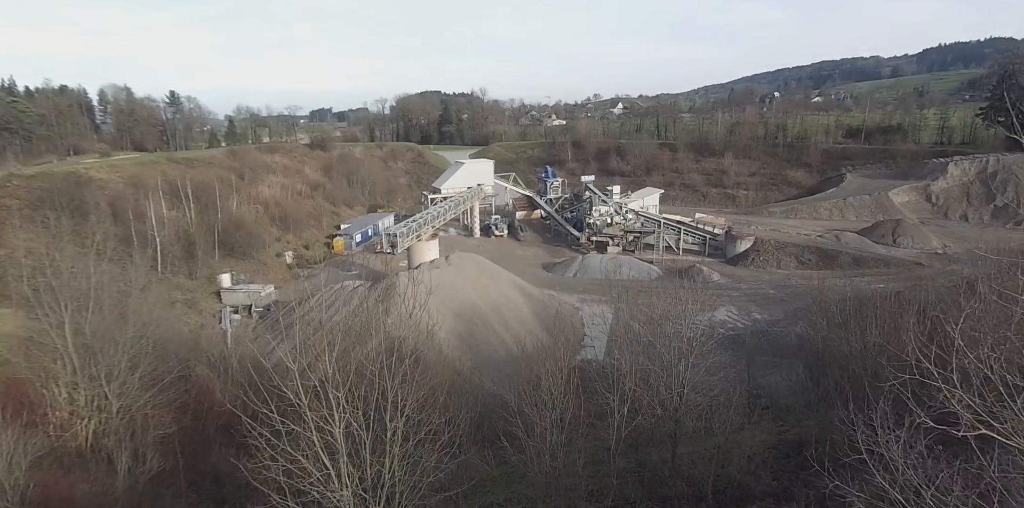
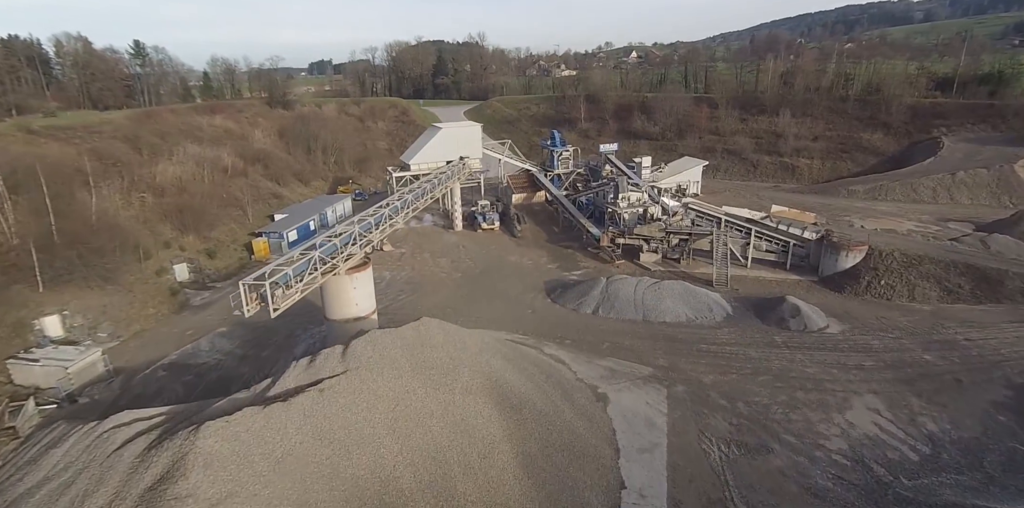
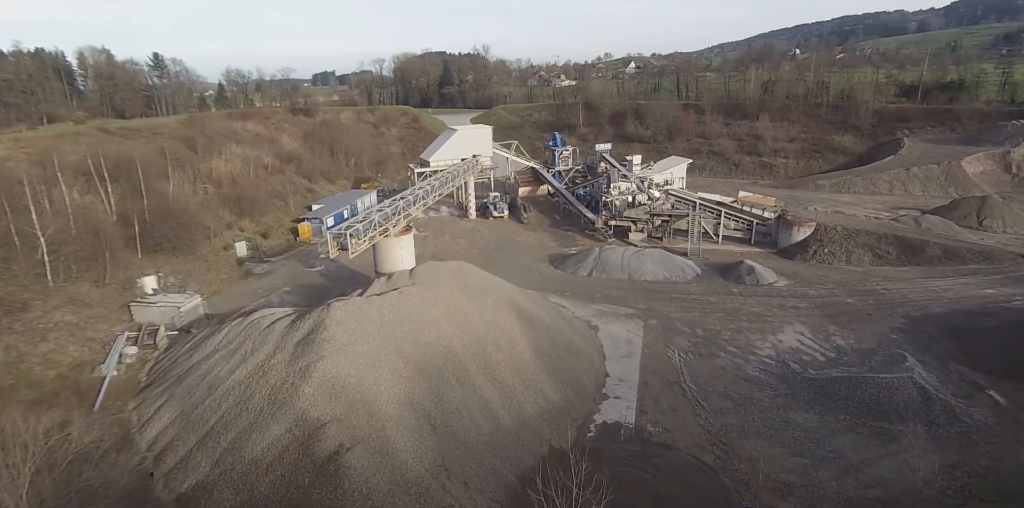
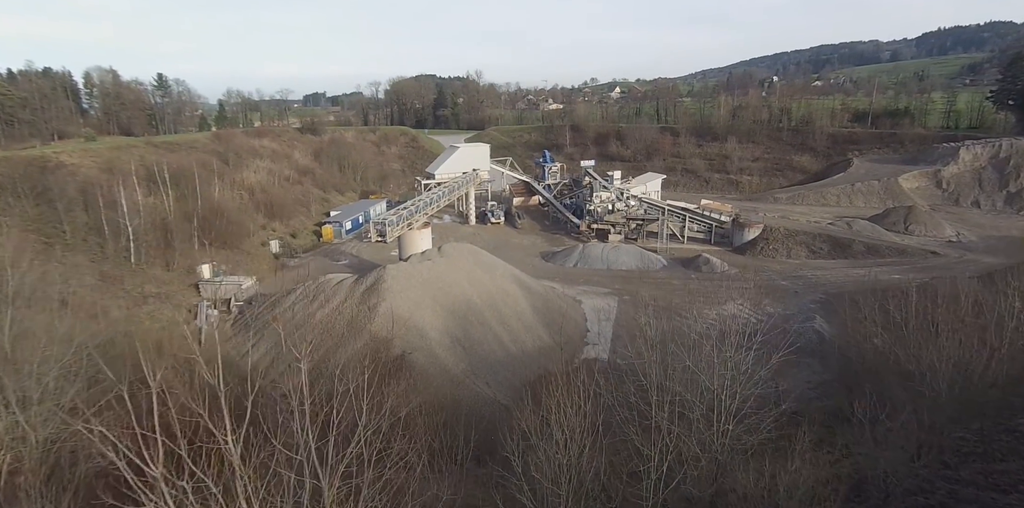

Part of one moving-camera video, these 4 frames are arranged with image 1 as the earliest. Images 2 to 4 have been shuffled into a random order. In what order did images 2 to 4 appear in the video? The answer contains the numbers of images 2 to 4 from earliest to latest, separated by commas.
4, 3, 2
